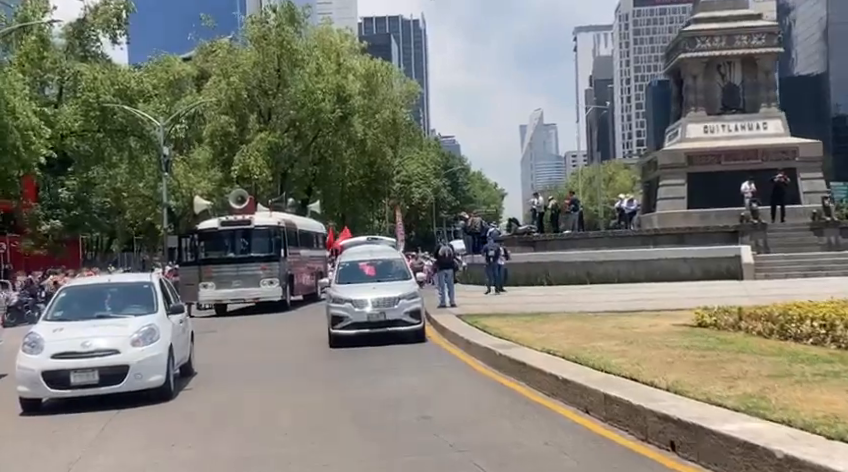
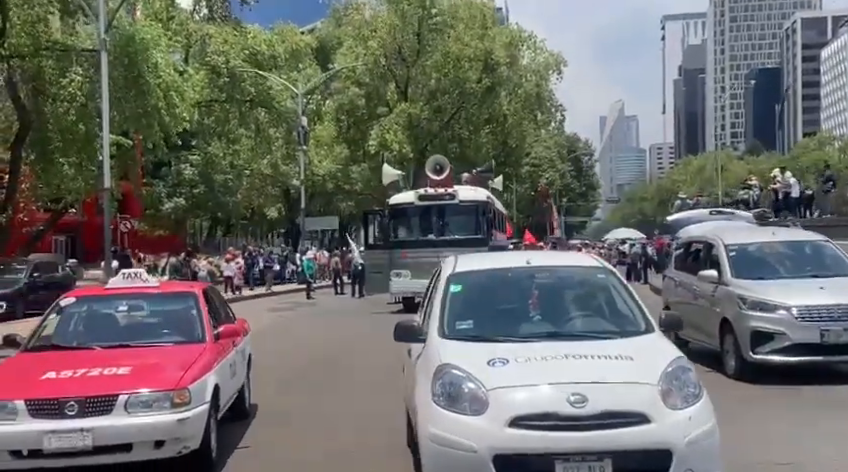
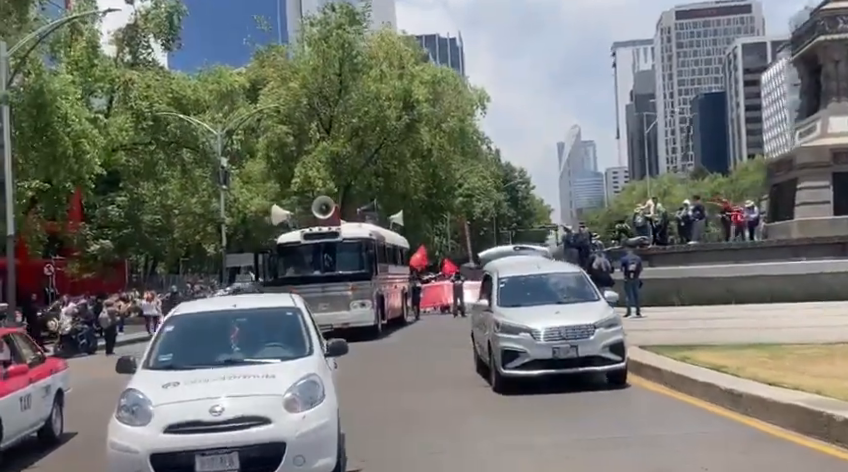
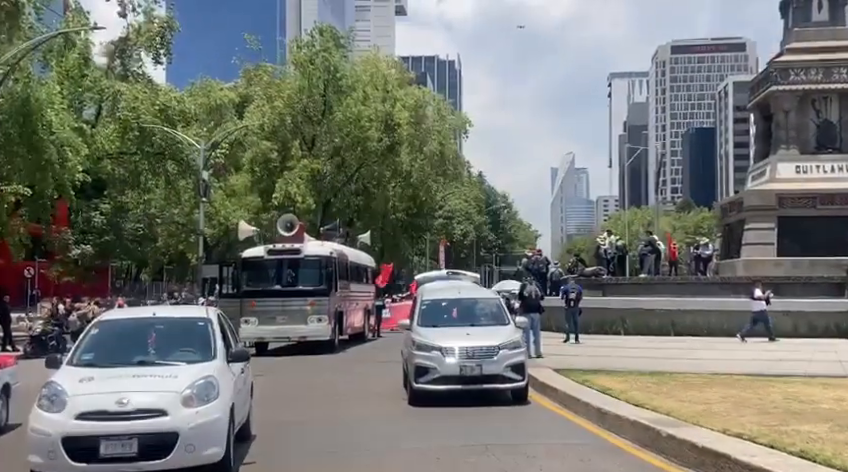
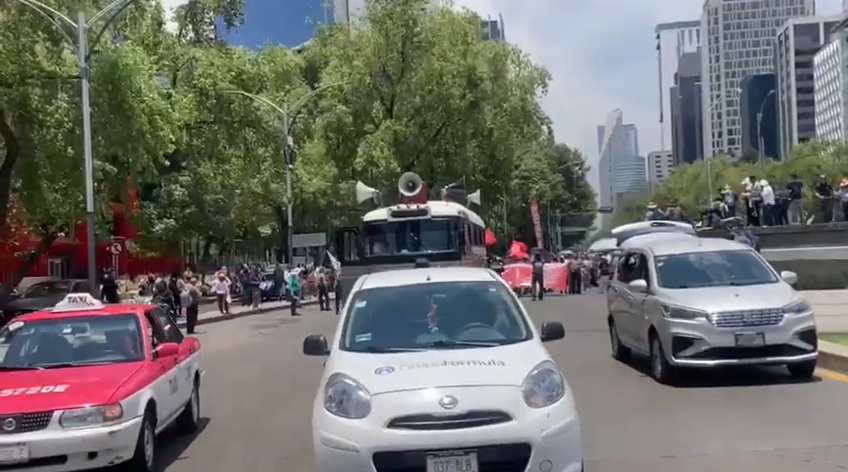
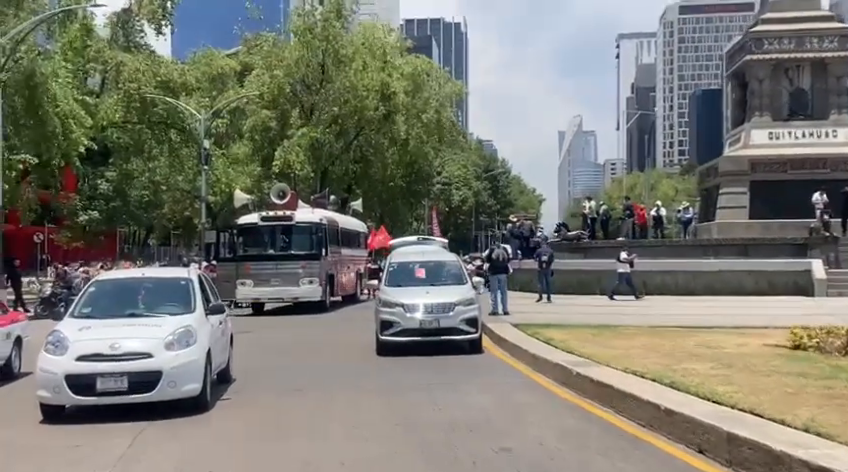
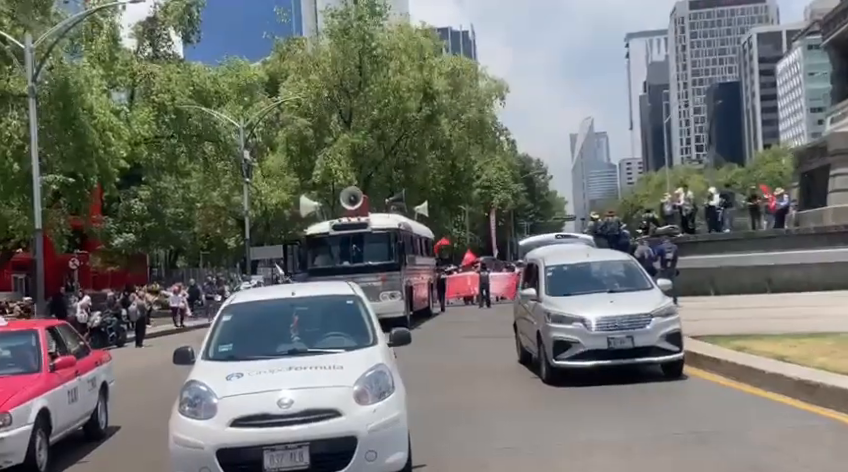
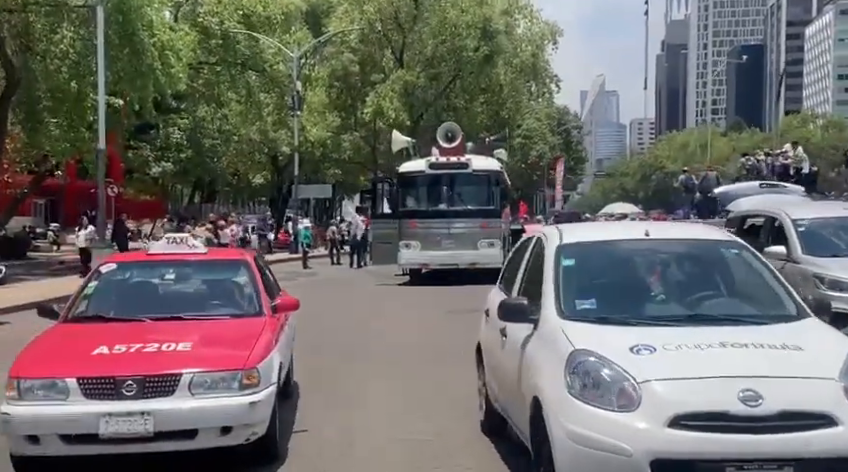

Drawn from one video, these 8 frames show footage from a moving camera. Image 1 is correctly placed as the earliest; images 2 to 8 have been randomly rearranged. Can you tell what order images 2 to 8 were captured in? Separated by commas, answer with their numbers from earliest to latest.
6, 4, 3, 7, 5, 2, 8
